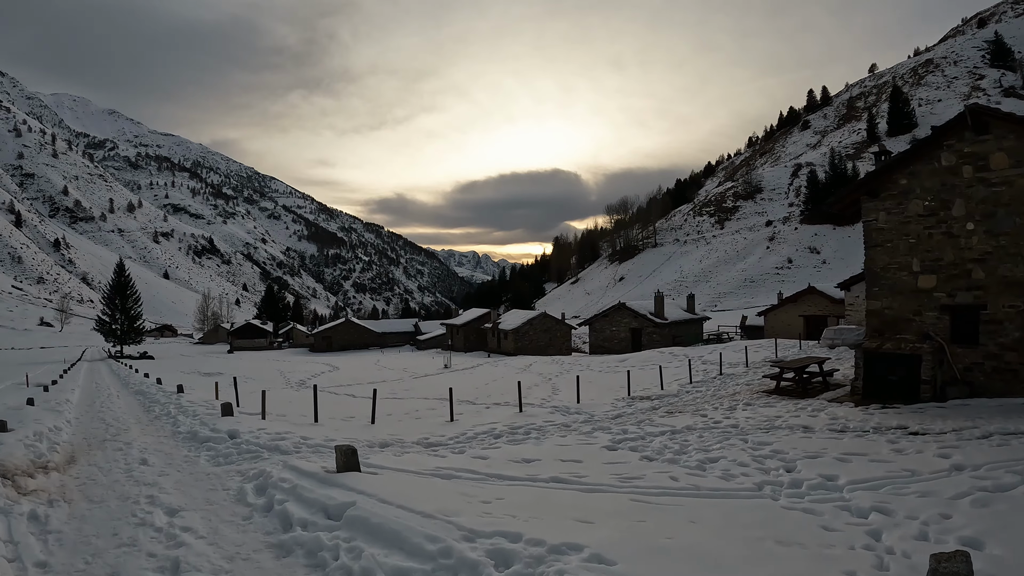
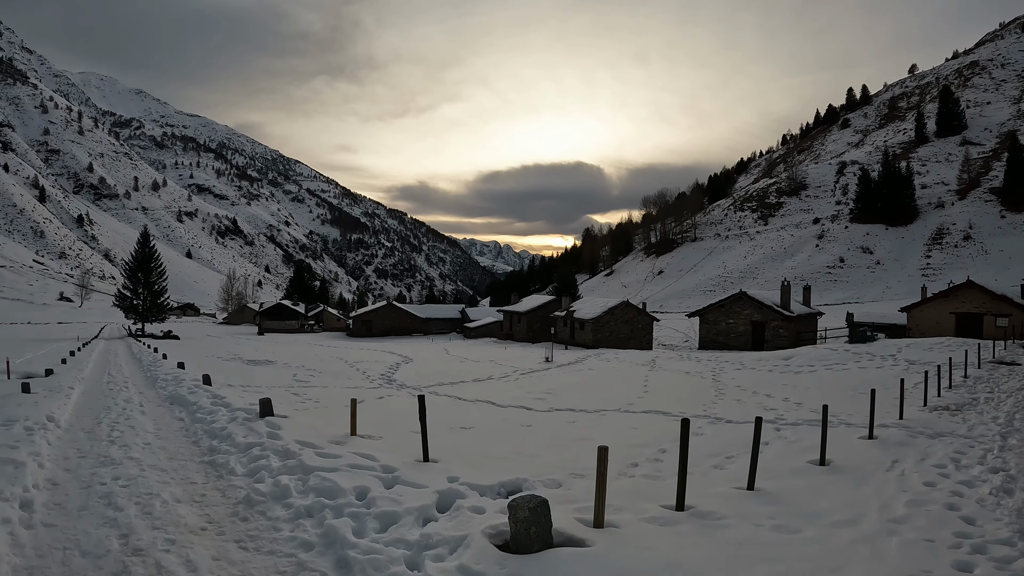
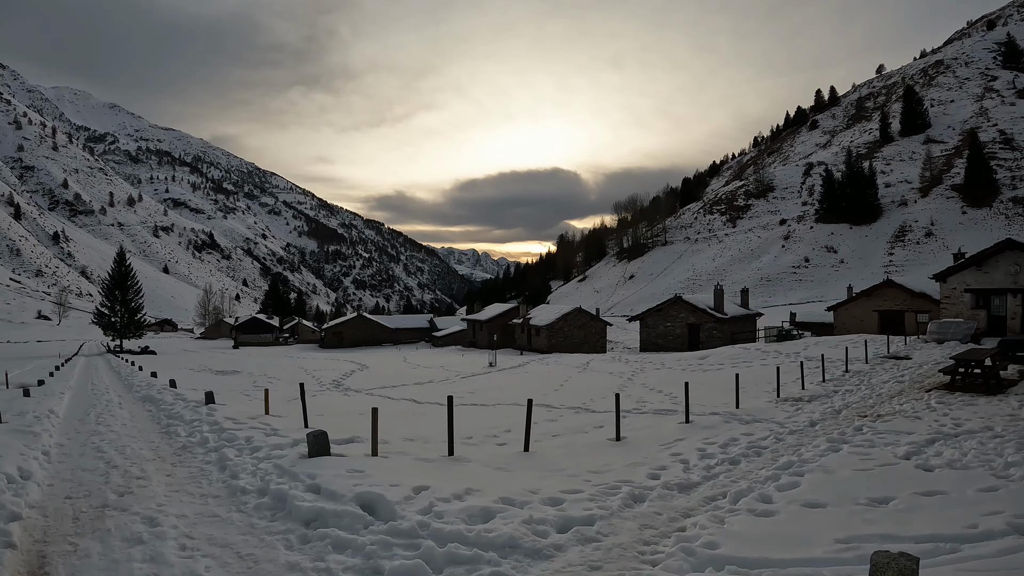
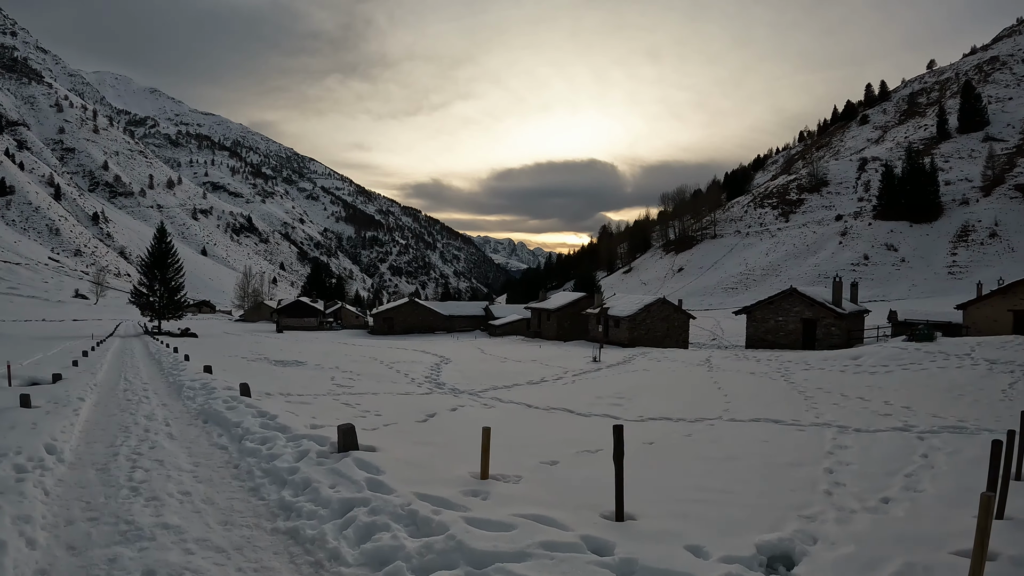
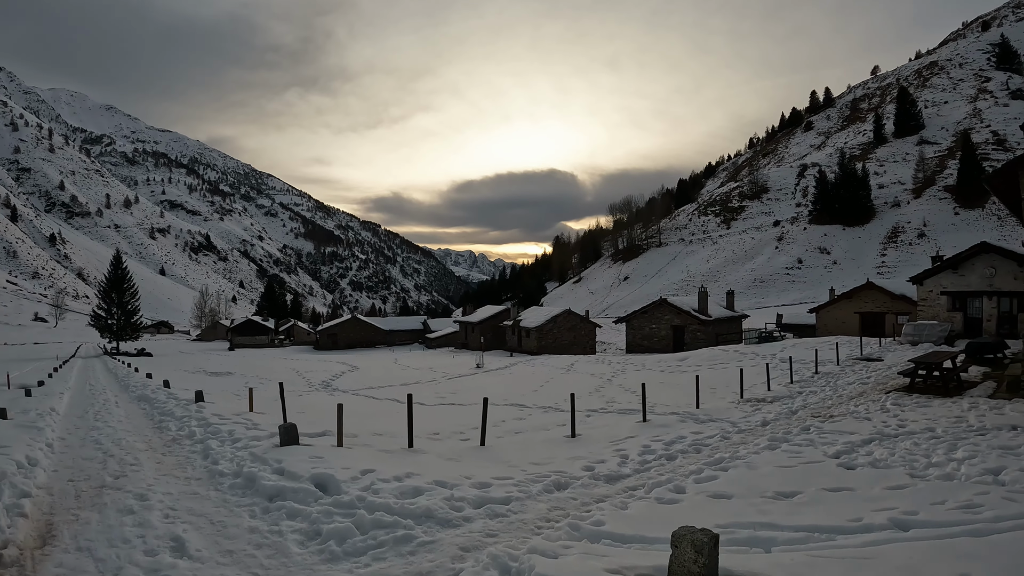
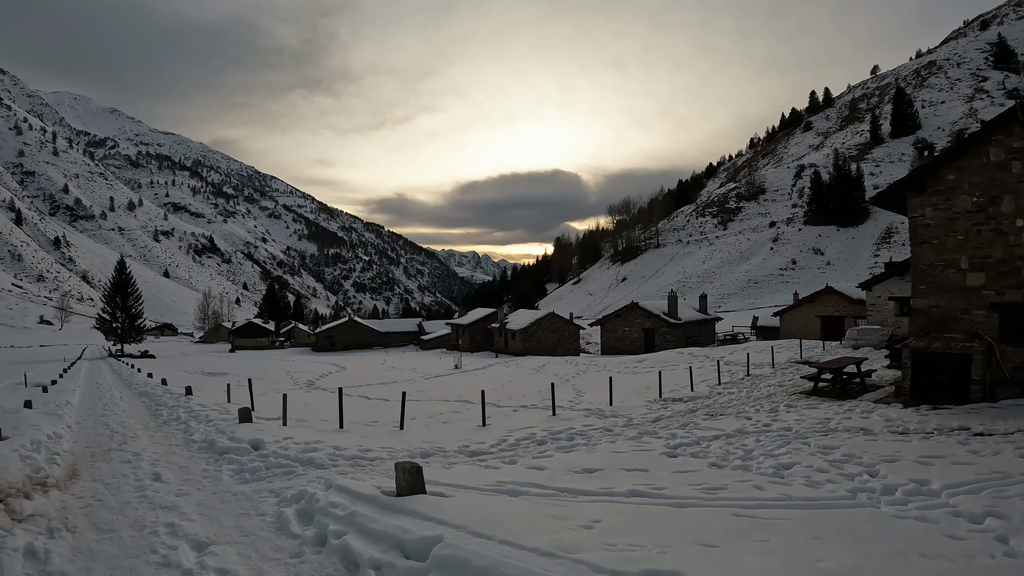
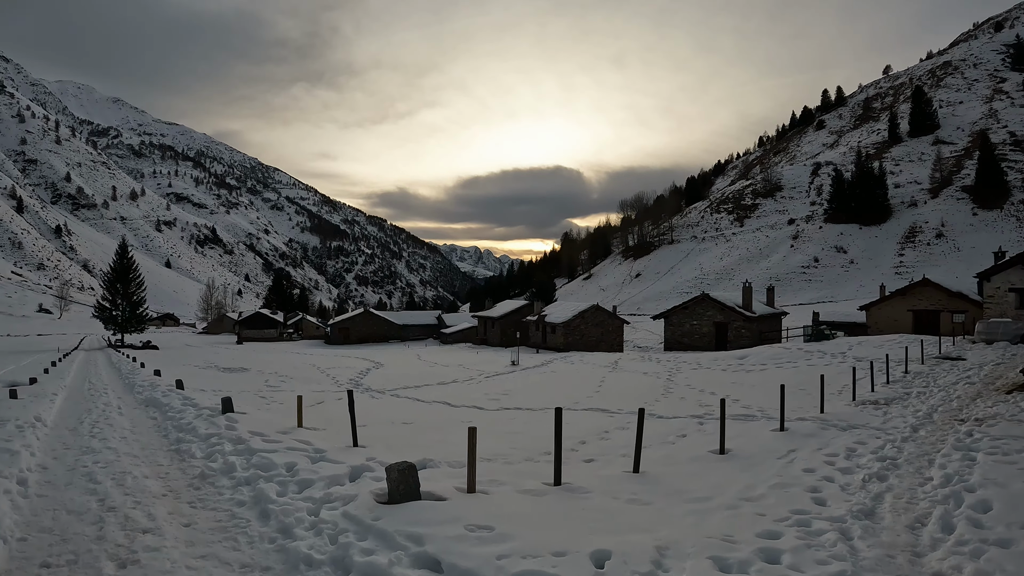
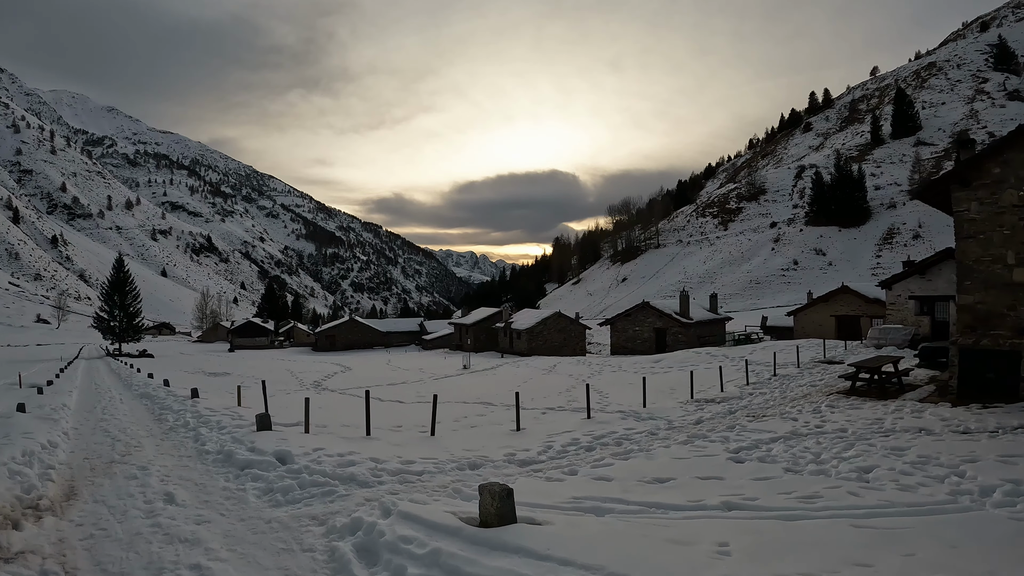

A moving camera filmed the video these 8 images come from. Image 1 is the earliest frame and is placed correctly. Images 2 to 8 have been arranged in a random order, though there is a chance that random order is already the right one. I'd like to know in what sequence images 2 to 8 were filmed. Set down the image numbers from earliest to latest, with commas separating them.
6, 8, 5, 3, 7, 2, 4
